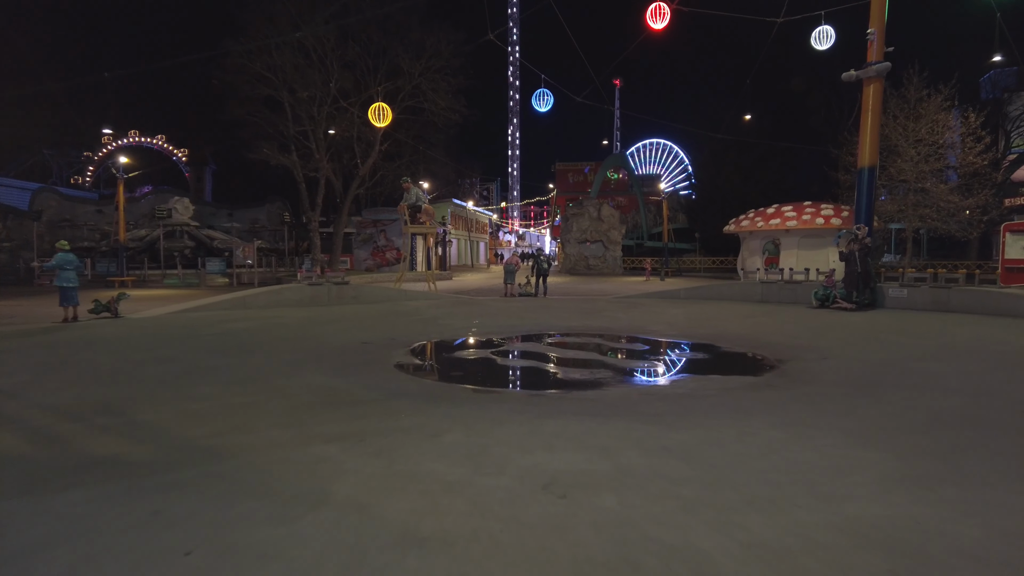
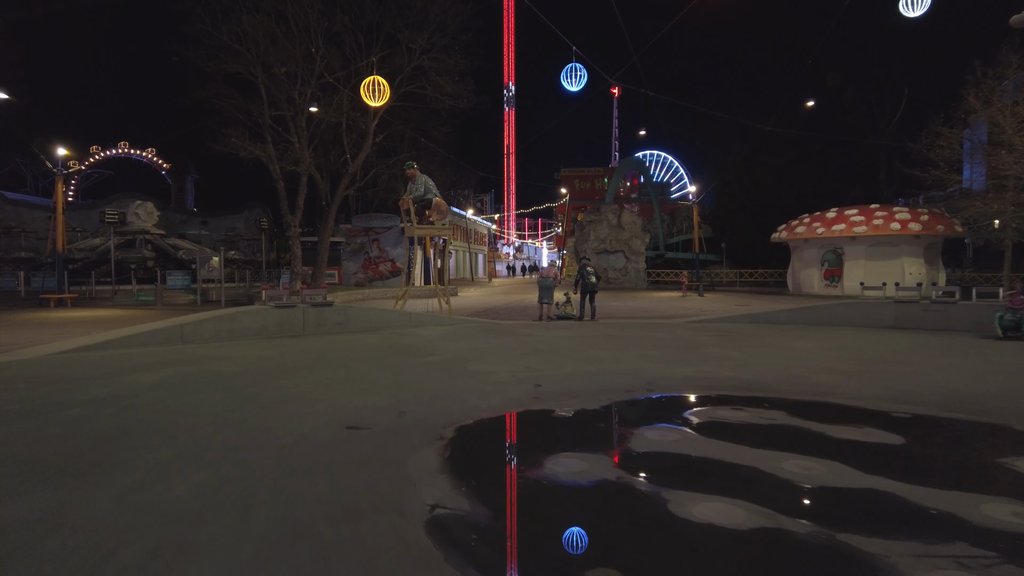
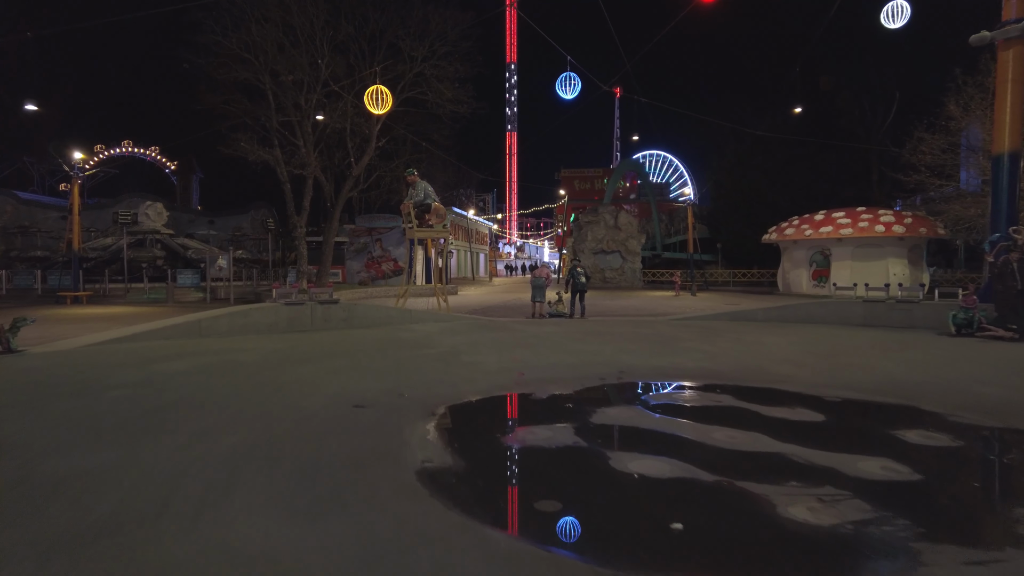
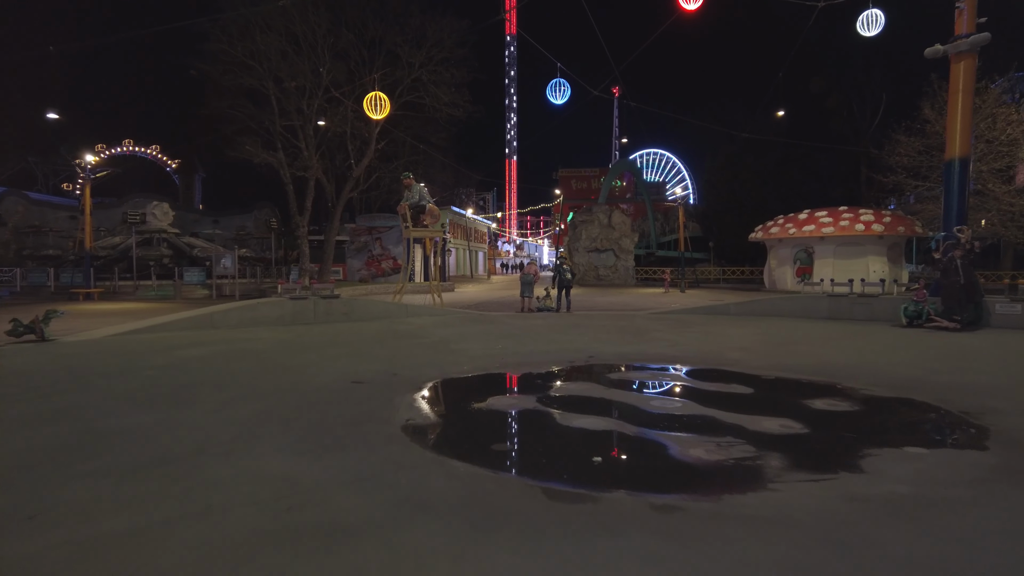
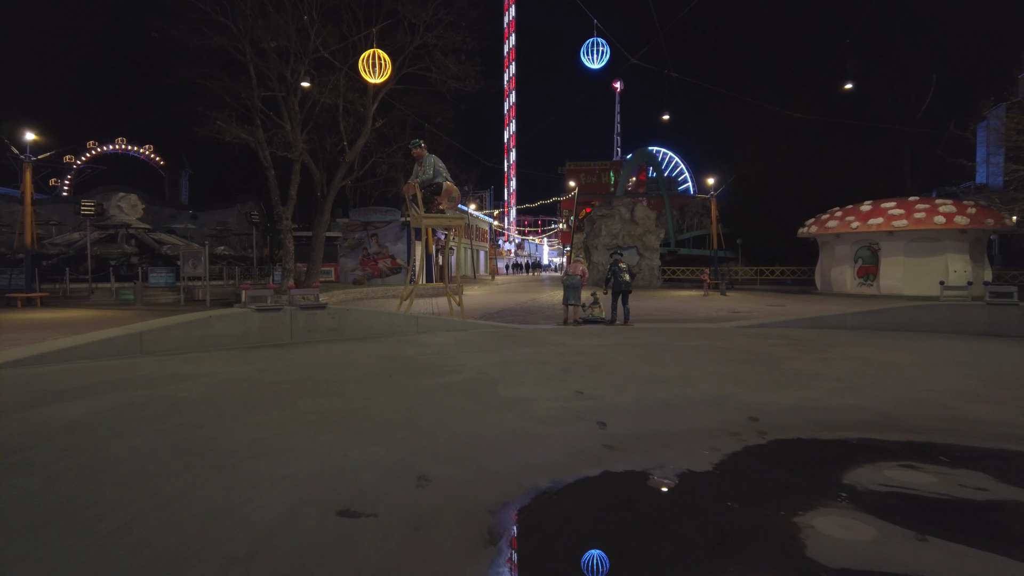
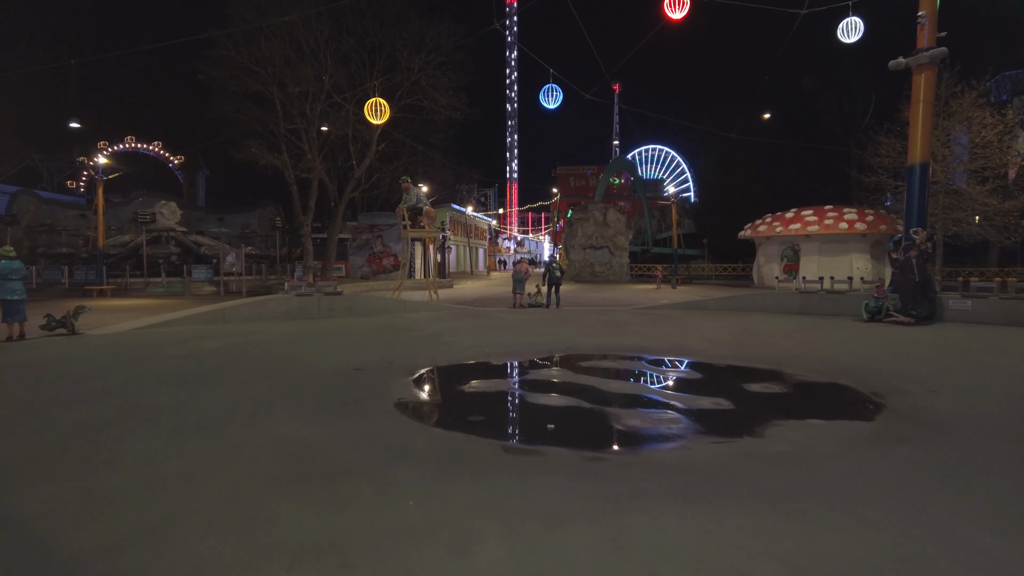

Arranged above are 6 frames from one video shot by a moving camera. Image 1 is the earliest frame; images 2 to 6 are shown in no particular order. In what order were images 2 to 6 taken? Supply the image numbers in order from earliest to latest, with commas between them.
6, 4, 3, 2, 5
